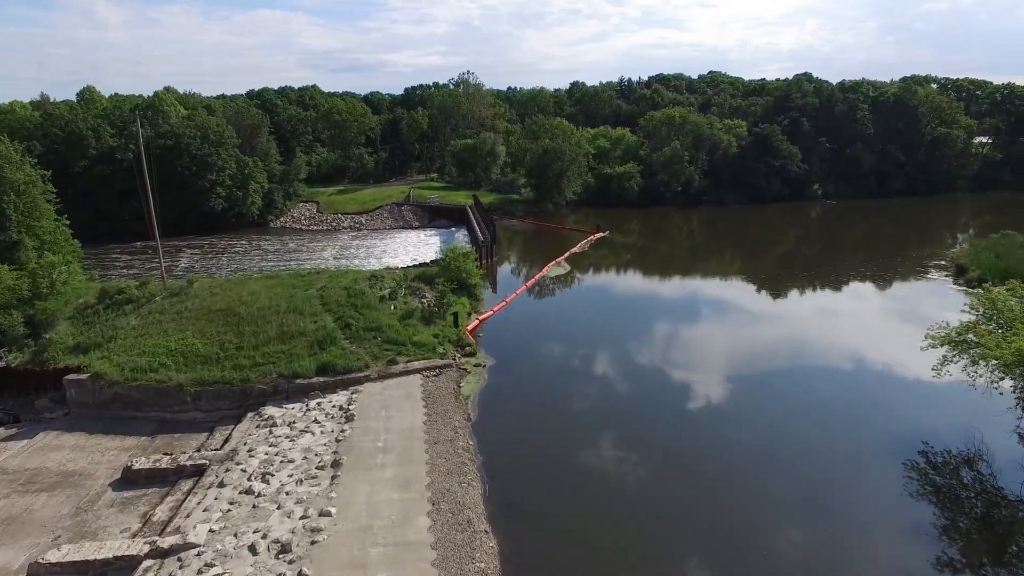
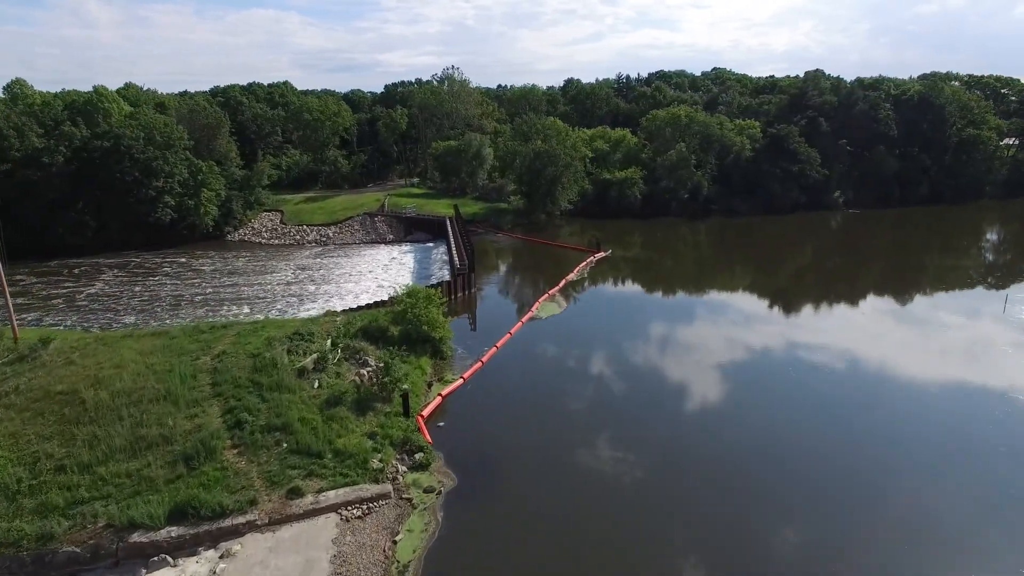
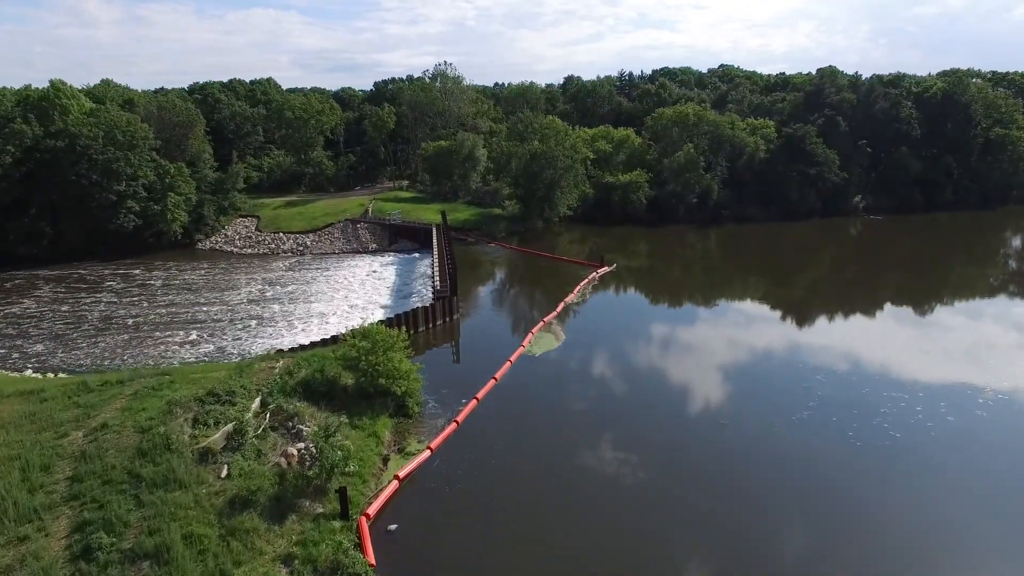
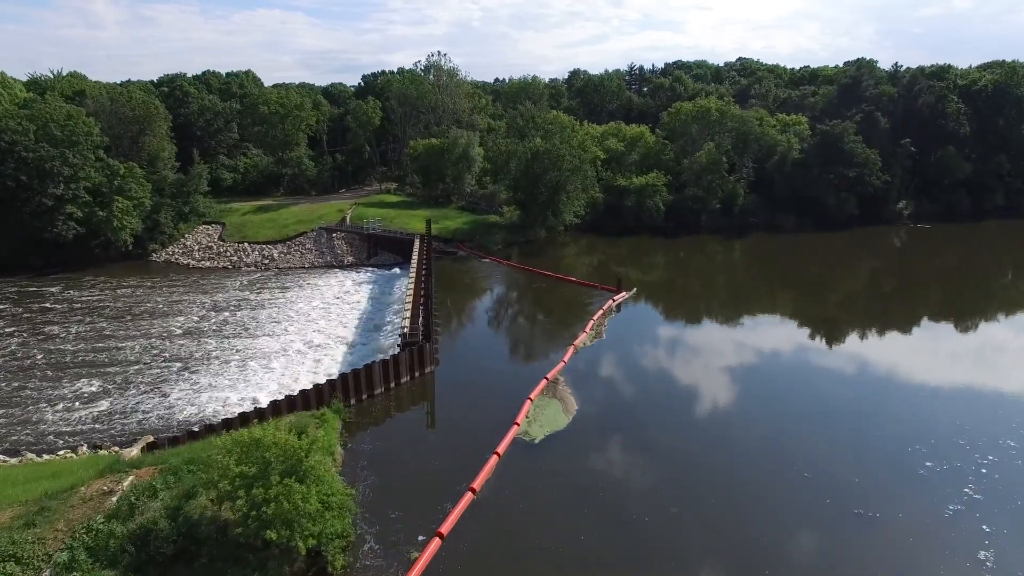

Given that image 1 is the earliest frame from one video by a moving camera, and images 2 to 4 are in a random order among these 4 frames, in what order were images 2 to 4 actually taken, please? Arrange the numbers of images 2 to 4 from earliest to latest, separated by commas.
2, 3, 4
